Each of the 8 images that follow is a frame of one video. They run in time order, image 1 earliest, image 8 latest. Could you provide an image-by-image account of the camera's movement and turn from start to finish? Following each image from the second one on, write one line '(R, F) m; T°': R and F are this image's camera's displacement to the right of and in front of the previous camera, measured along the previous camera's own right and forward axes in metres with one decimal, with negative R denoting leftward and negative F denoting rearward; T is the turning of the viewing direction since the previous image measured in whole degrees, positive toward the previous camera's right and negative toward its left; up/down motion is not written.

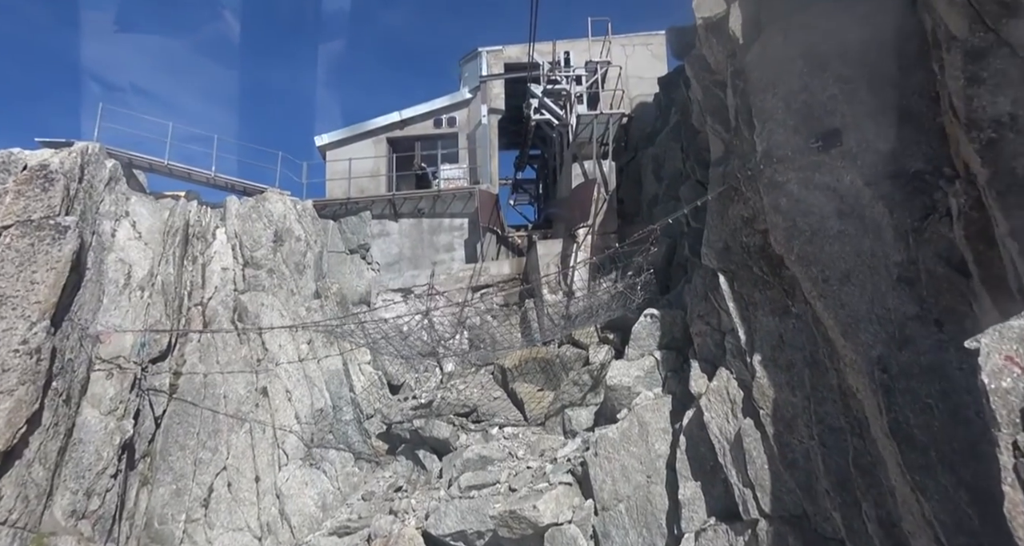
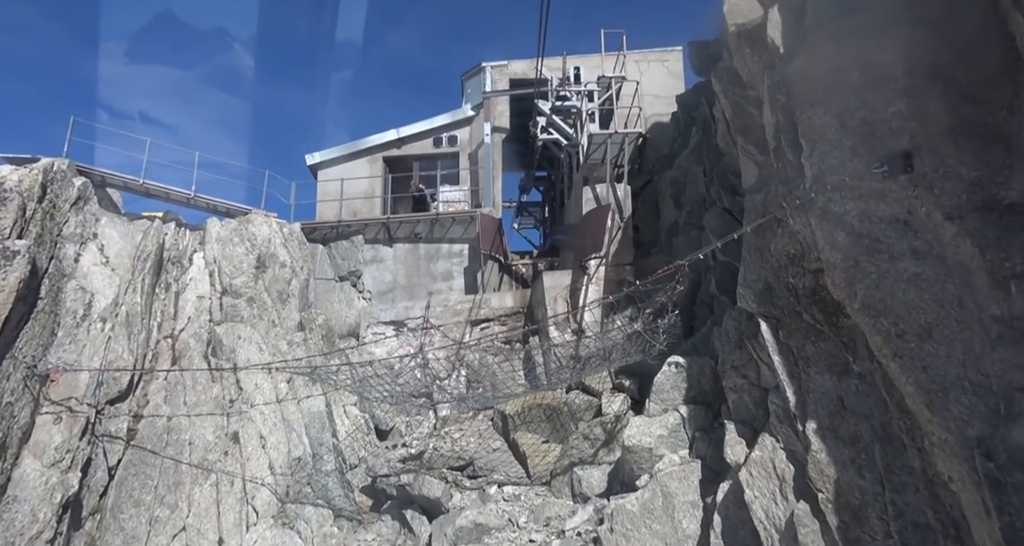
(0.0, +1.5) m; 0°
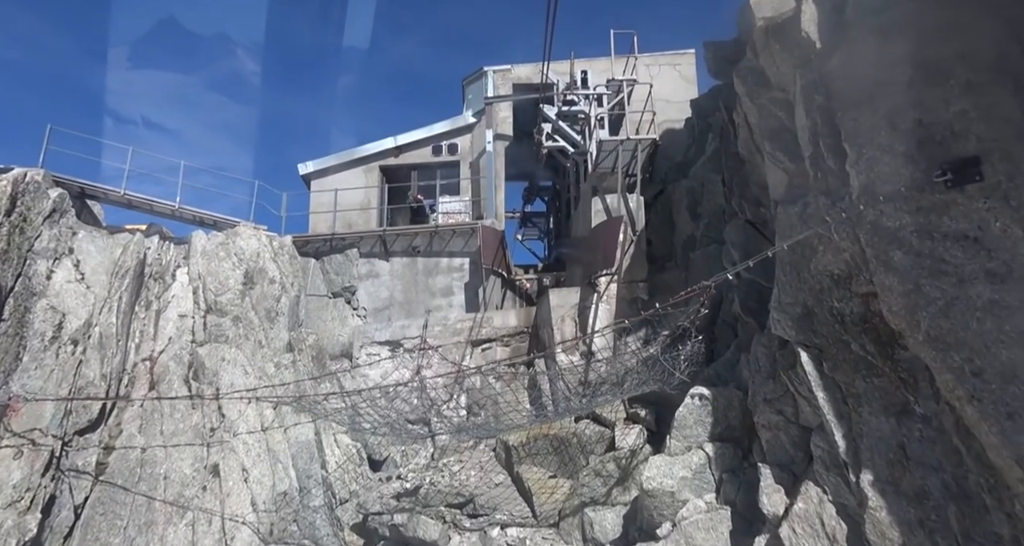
(0.0, +1.0) m; 0°
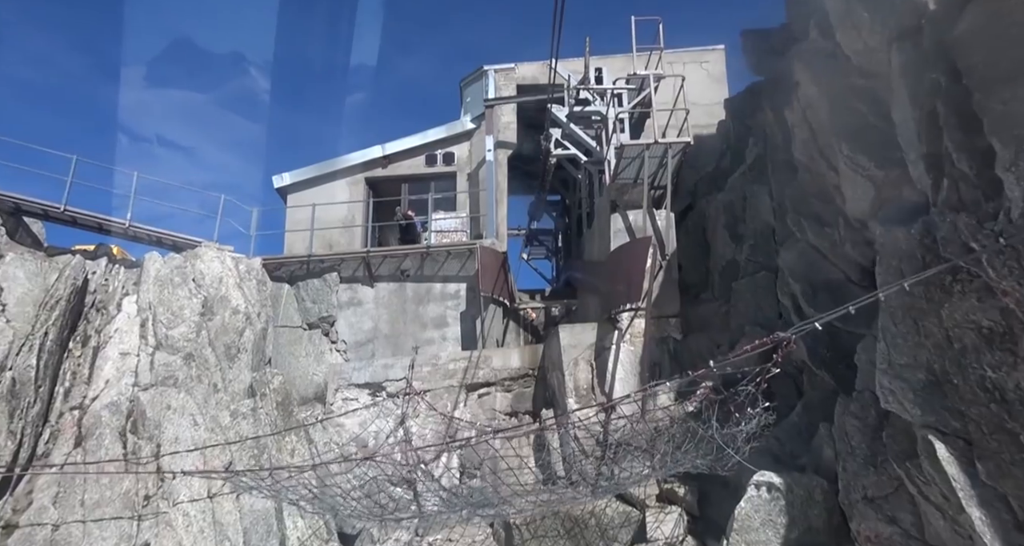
(+0.1, +2.2) m; -1°
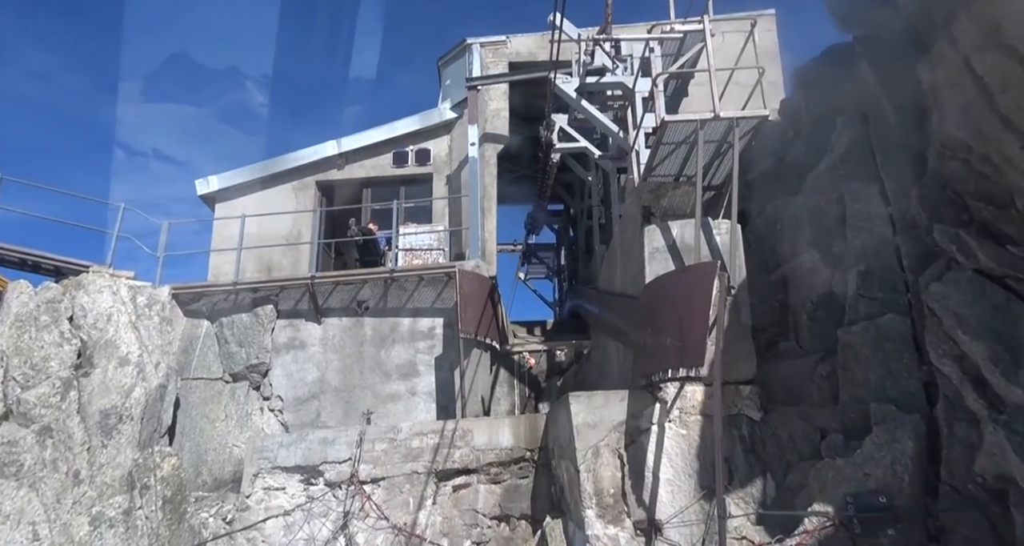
(+0.1, +3.5) m; 0°
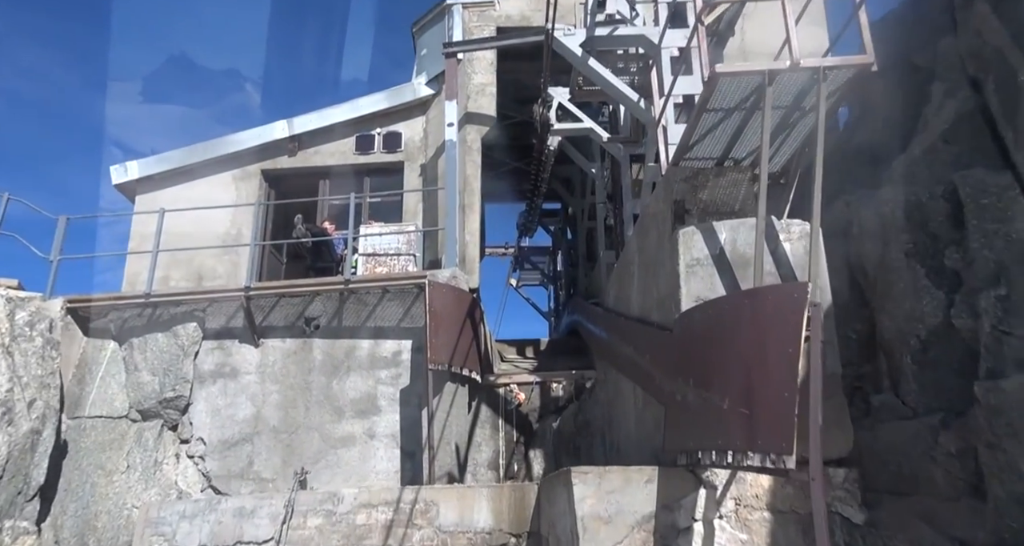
(+0.1, +2.2) m; 0°
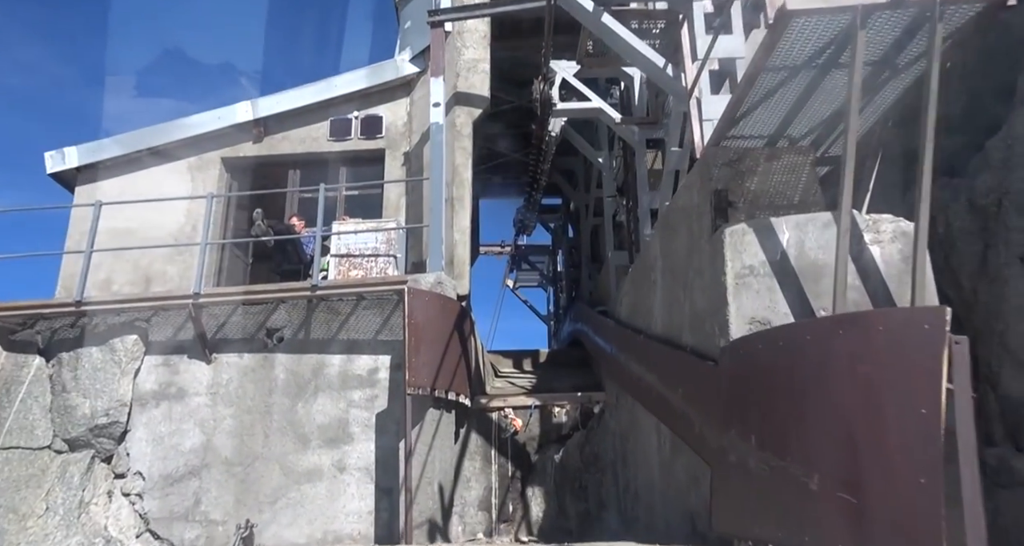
(0.0, +1.3) m; 0°
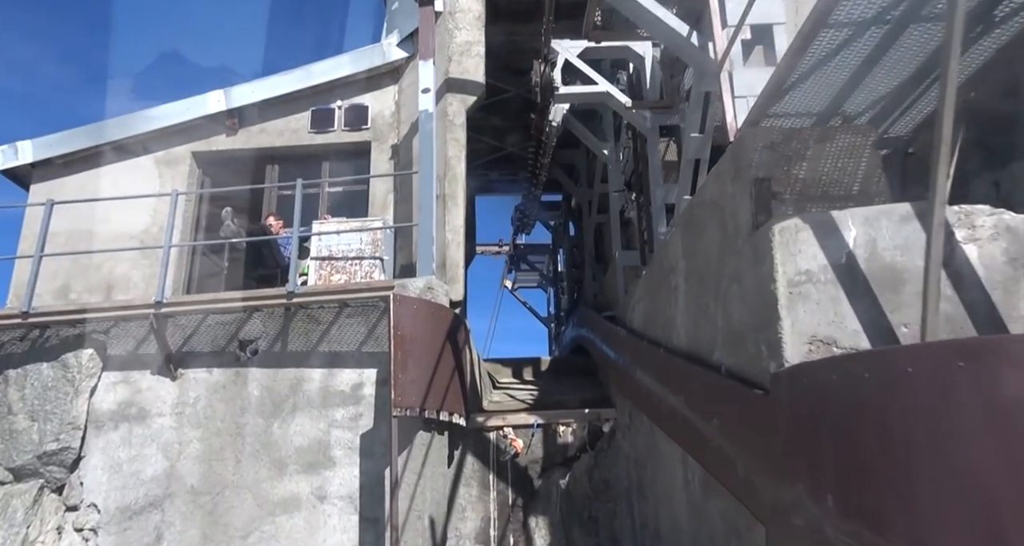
(0.0, +0.8) m; 0°
